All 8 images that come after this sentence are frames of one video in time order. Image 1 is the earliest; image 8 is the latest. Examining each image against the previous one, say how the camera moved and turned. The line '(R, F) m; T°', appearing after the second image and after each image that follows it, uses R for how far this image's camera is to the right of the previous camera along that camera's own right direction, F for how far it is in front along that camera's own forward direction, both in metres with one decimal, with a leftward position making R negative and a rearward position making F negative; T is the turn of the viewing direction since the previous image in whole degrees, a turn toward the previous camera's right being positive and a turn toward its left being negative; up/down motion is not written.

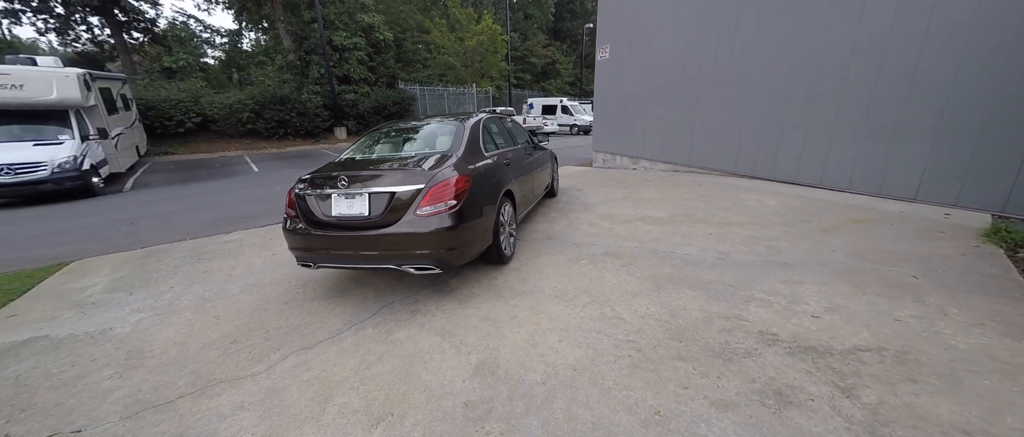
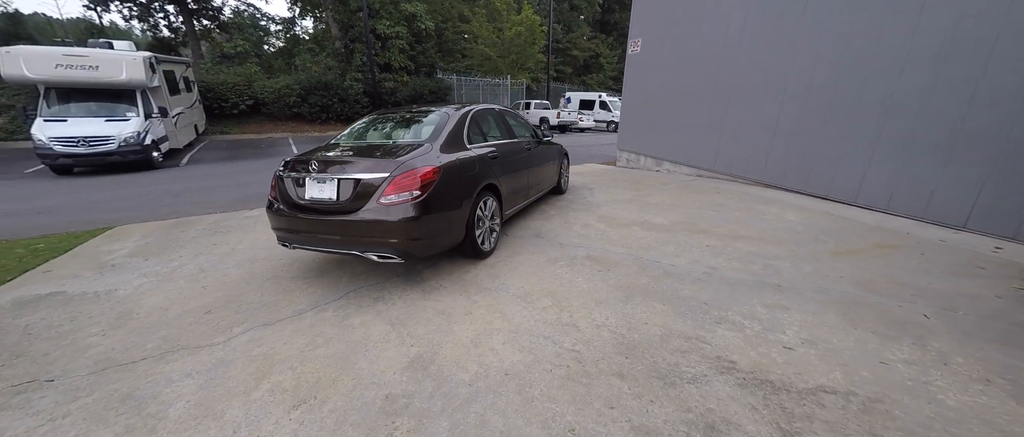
(+0.6, +0.1) m; -6°
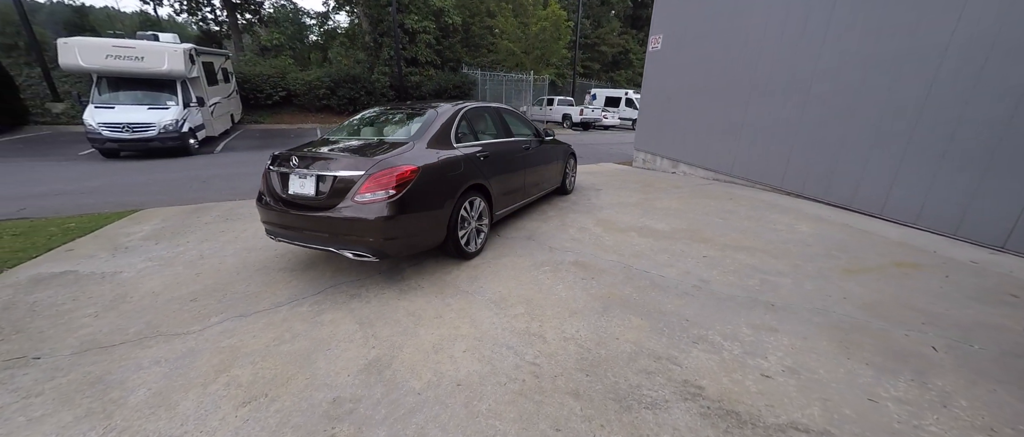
(+0.4, +0.1) m; -4°
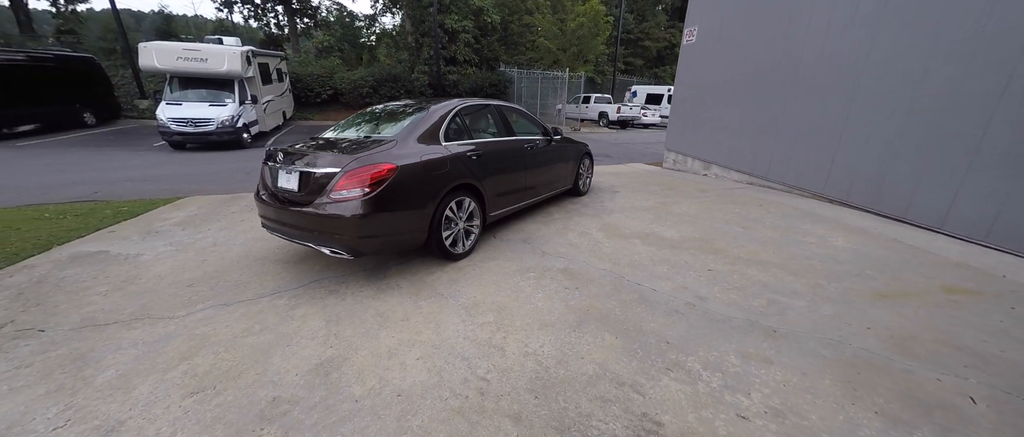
(+0.5, +0.2) m; -7°
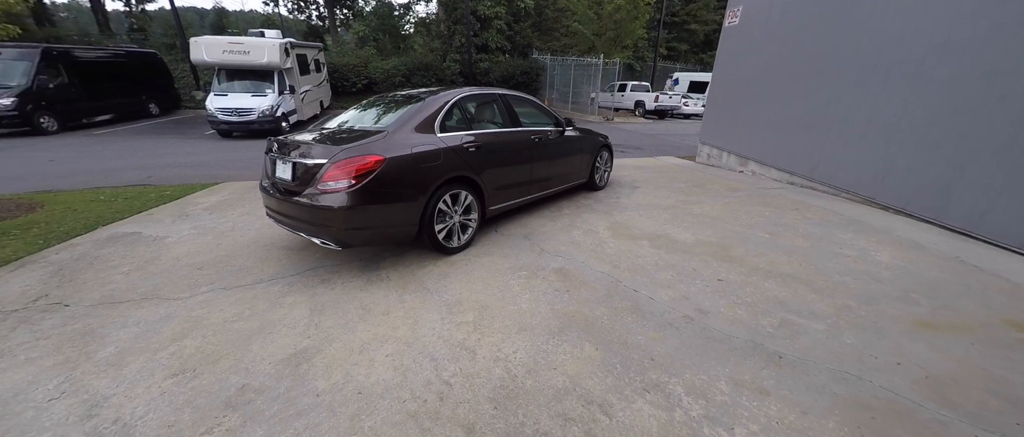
(+0.4, +0.2) m; -6°
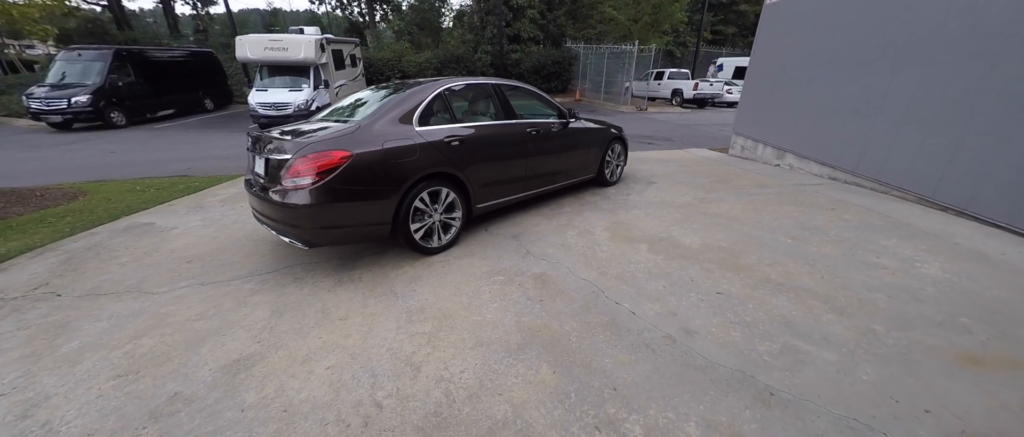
(+0.5, +0.3) m; -6°
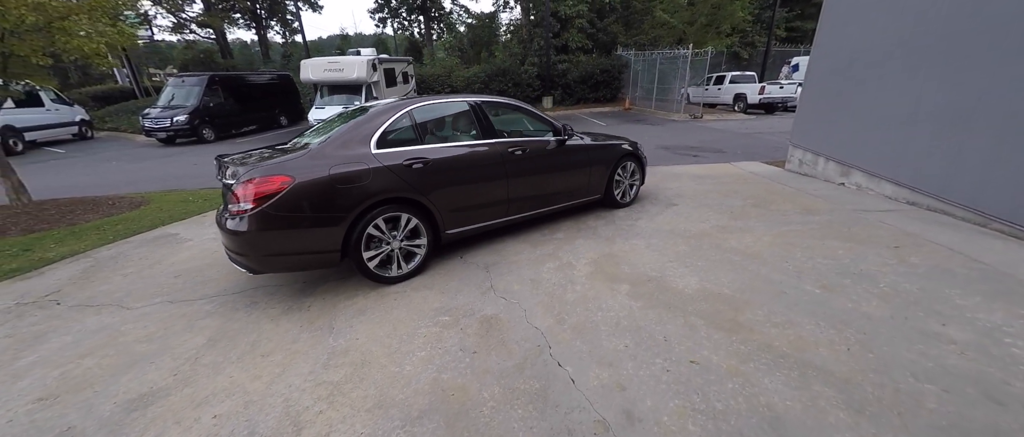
(+0.7, +0.4) m; -9°
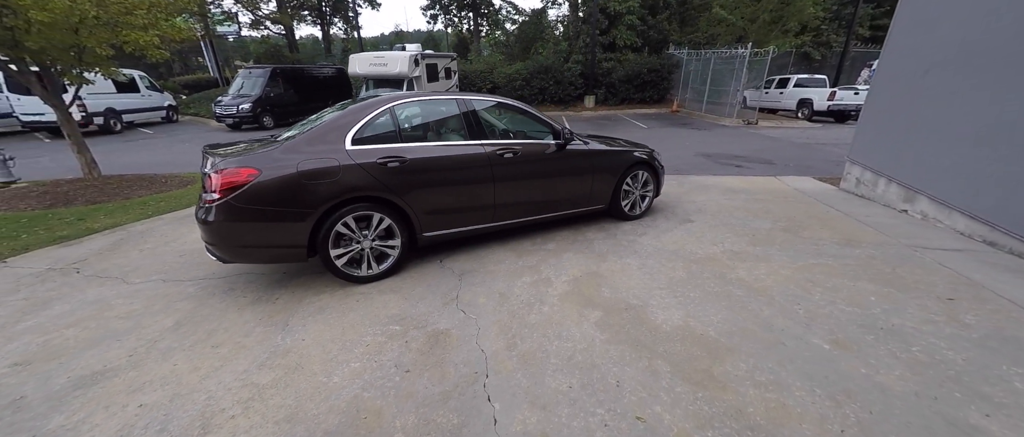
(+0.5, +0.3) m; -7°
